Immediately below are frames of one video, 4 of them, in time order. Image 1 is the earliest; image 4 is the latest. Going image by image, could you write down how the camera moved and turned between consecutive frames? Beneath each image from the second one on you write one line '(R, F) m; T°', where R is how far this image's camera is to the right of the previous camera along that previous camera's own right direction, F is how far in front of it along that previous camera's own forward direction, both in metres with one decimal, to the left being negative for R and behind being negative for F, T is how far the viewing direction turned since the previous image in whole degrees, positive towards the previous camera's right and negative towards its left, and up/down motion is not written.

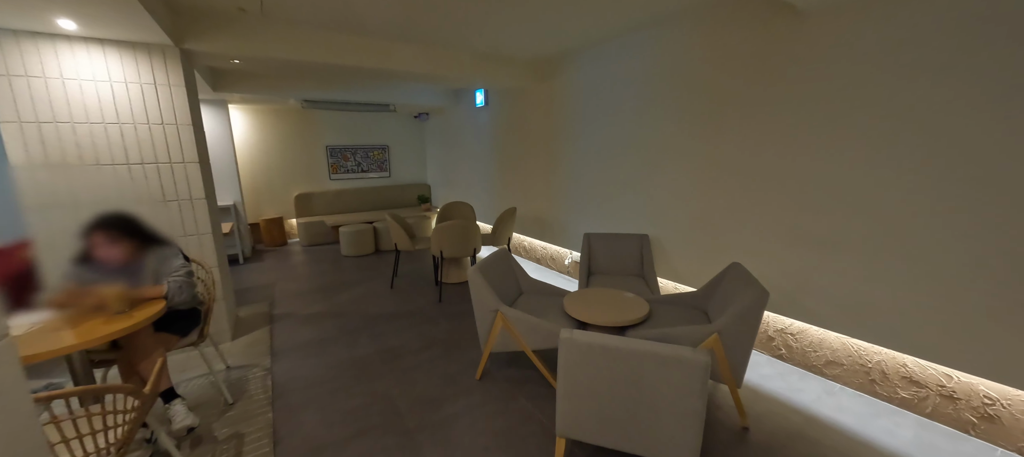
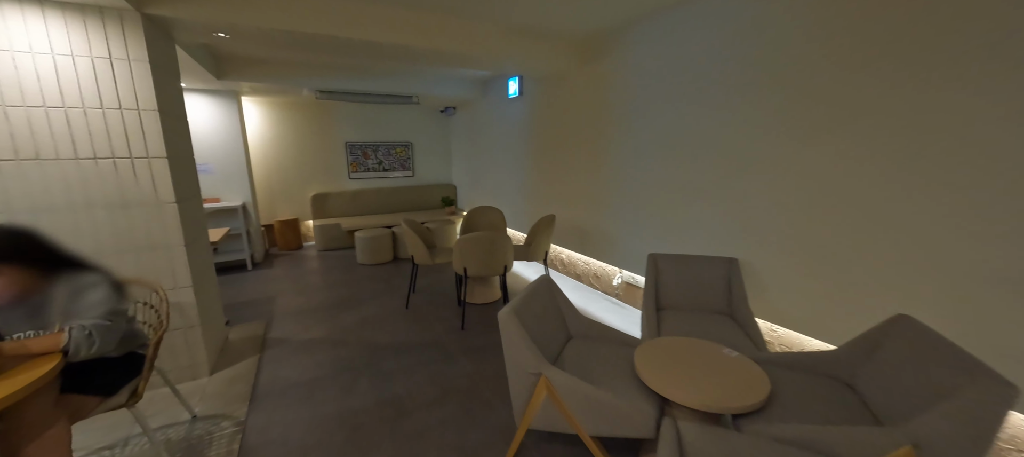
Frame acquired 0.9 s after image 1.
(-0.1, +0.7) m; -4°
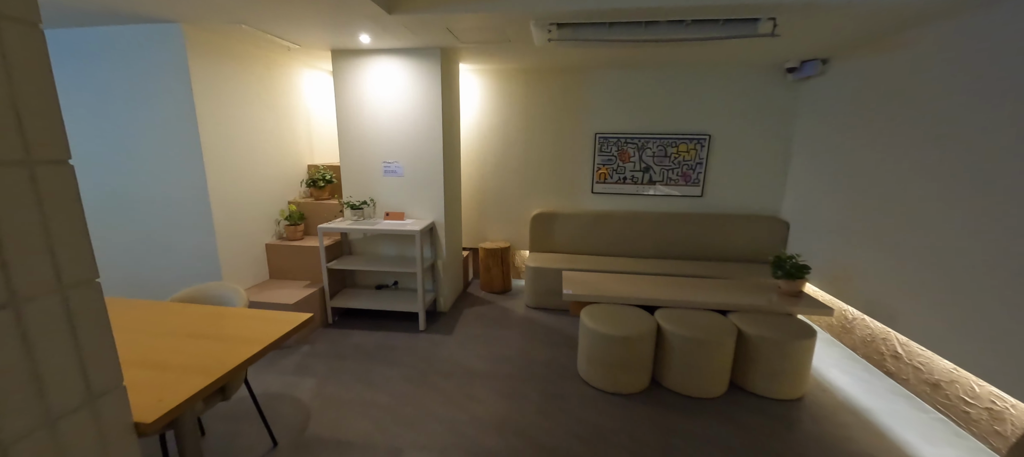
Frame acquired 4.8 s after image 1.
(-1.2, +2.6) m; -37°
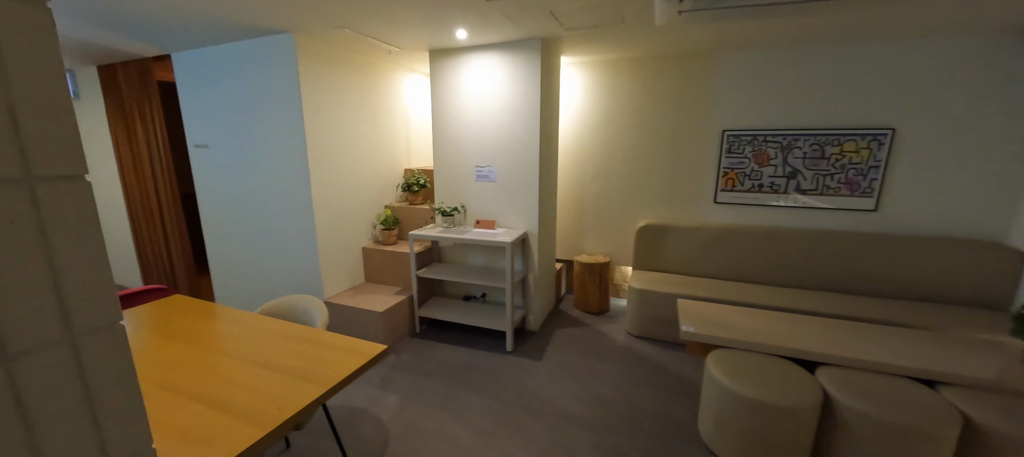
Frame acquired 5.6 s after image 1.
(-0.1, +0.3) m; -14°
